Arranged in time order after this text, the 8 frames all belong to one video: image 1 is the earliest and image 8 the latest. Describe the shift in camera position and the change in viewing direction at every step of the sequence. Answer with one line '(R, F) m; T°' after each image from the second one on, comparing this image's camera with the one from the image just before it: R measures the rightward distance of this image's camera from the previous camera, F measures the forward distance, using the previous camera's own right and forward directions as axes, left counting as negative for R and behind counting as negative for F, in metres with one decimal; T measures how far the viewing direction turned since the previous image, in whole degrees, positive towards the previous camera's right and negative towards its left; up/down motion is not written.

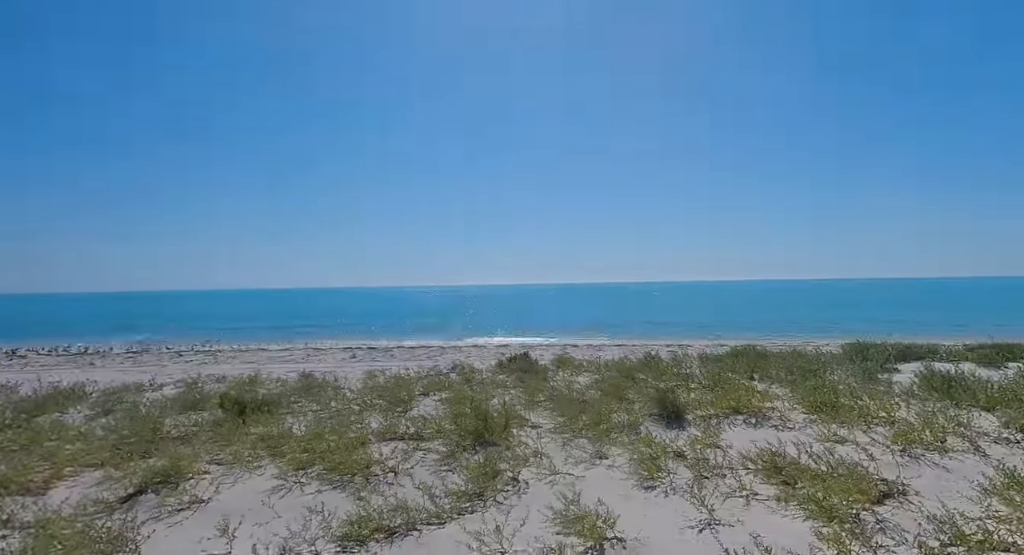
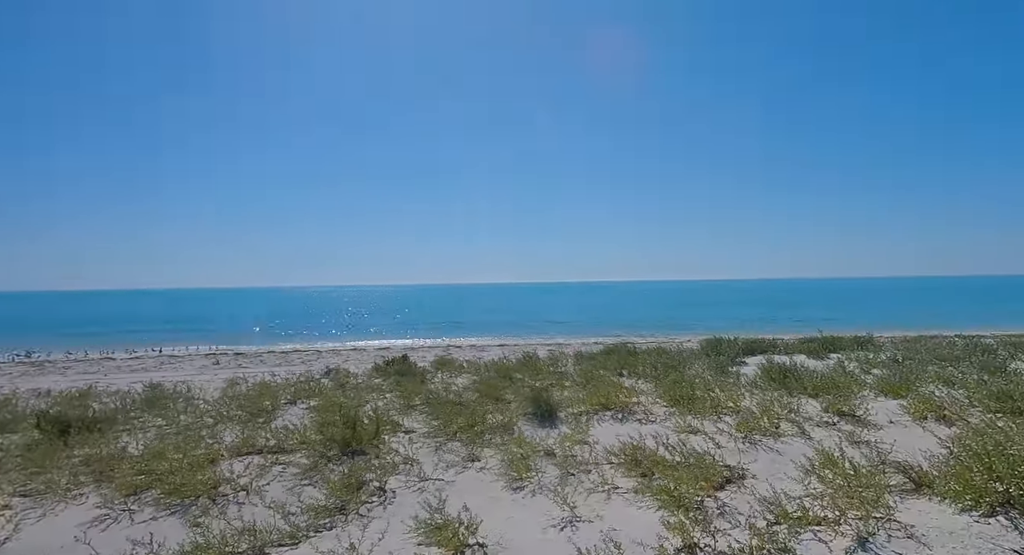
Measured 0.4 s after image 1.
(+0.2, +0.1) m; +12°
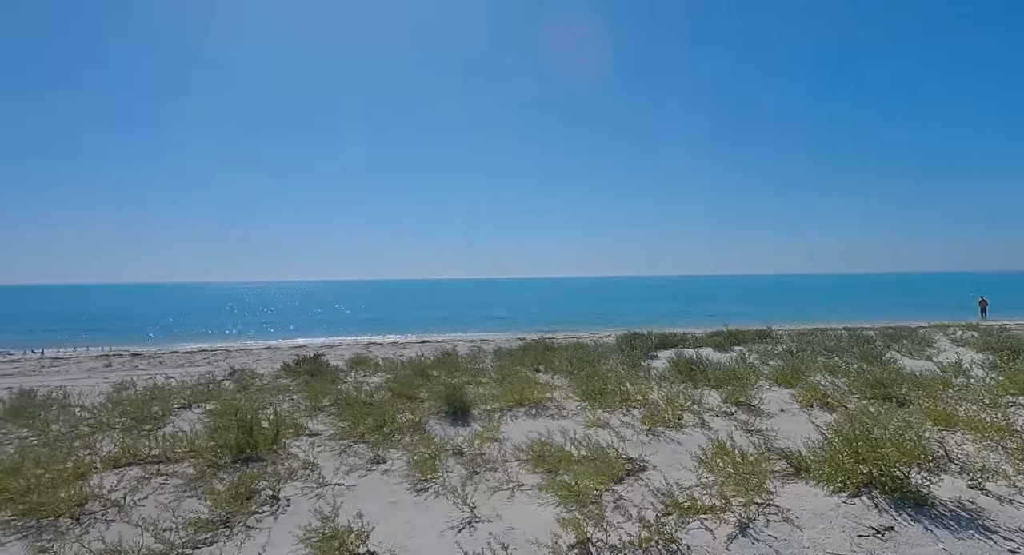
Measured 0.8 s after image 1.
(+0.2, +0.1) m; +8°
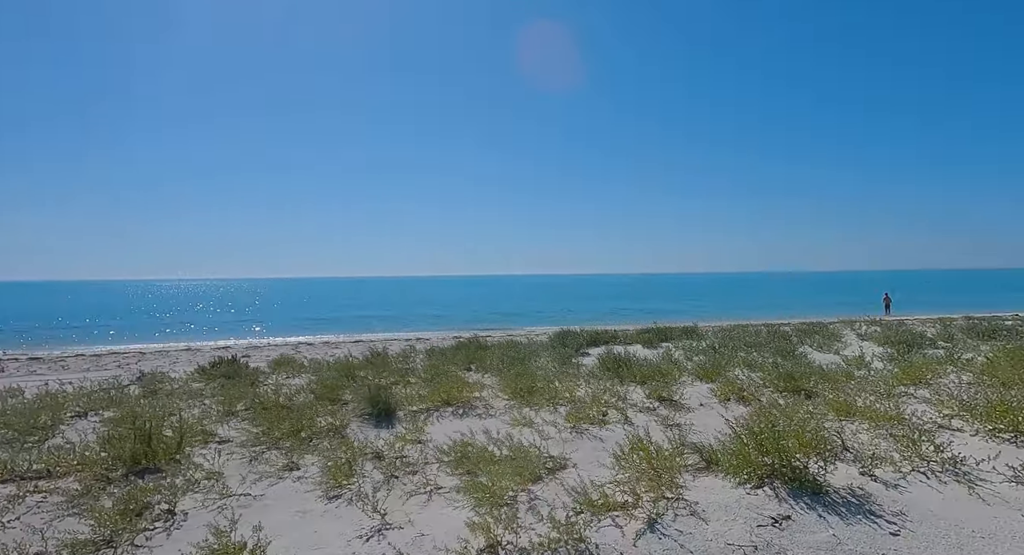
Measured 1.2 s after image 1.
(+0.2, +0.1) m; +6°
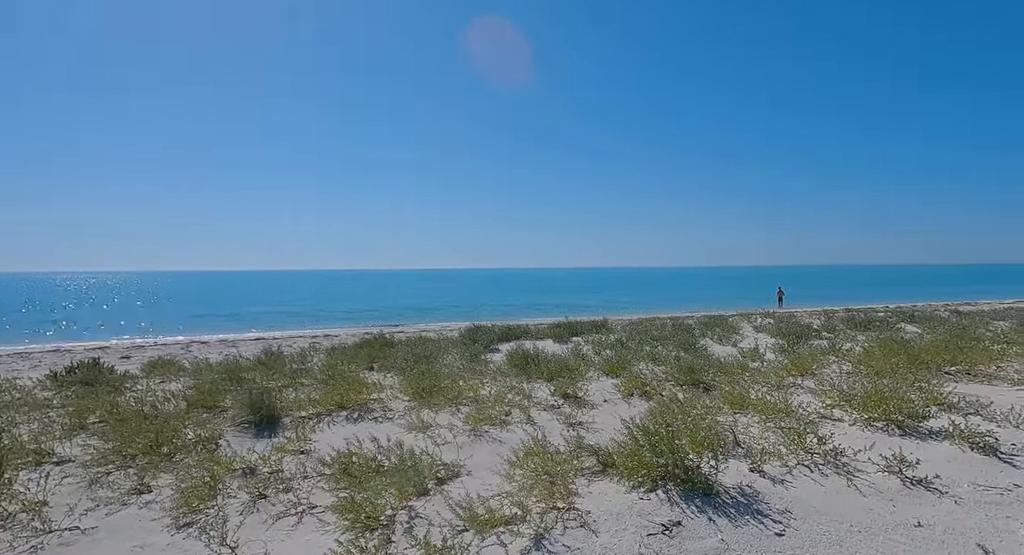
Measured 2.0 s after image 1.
(+0.3, +0.4) m; +8°
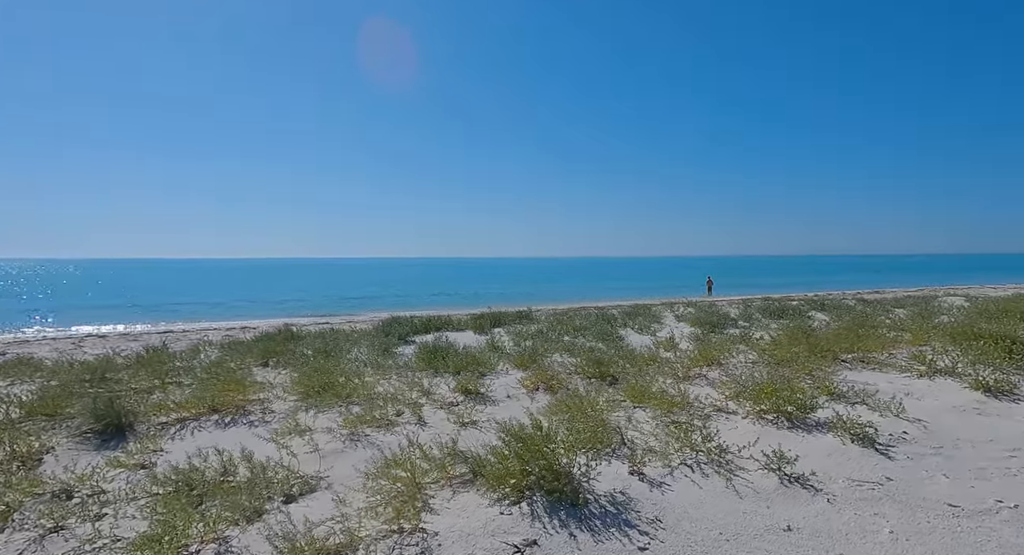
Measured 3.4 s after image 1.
(+0.6, +0.4) m; +6°
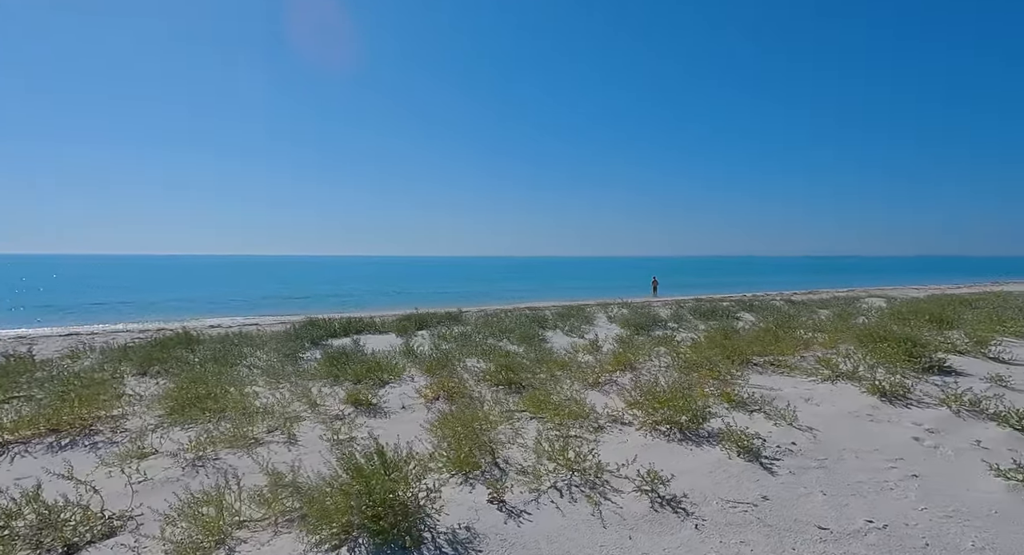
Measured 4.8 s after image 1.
(+0.8, +0.4) m; +5°
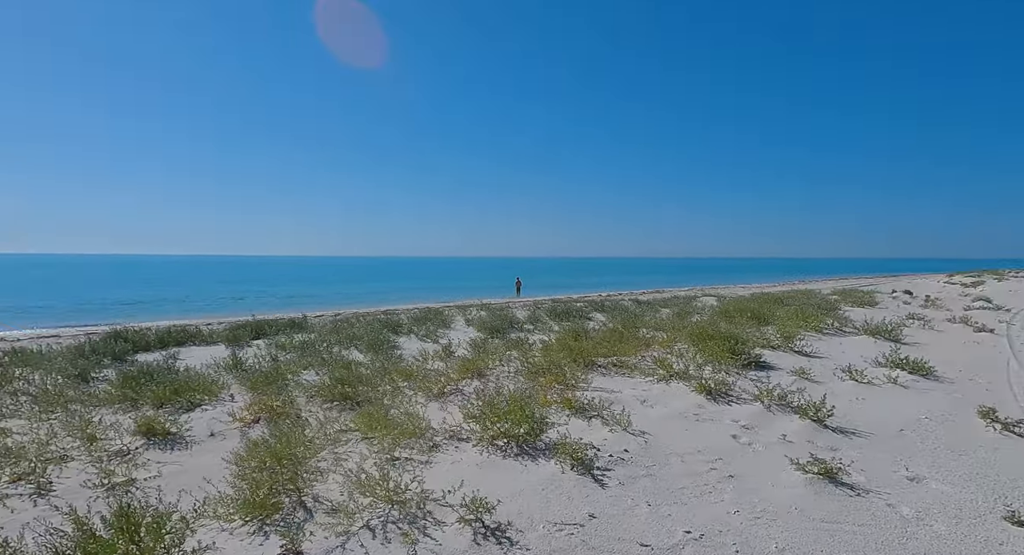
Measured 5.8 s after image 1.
(+0.4, +0.4) m; +14°
